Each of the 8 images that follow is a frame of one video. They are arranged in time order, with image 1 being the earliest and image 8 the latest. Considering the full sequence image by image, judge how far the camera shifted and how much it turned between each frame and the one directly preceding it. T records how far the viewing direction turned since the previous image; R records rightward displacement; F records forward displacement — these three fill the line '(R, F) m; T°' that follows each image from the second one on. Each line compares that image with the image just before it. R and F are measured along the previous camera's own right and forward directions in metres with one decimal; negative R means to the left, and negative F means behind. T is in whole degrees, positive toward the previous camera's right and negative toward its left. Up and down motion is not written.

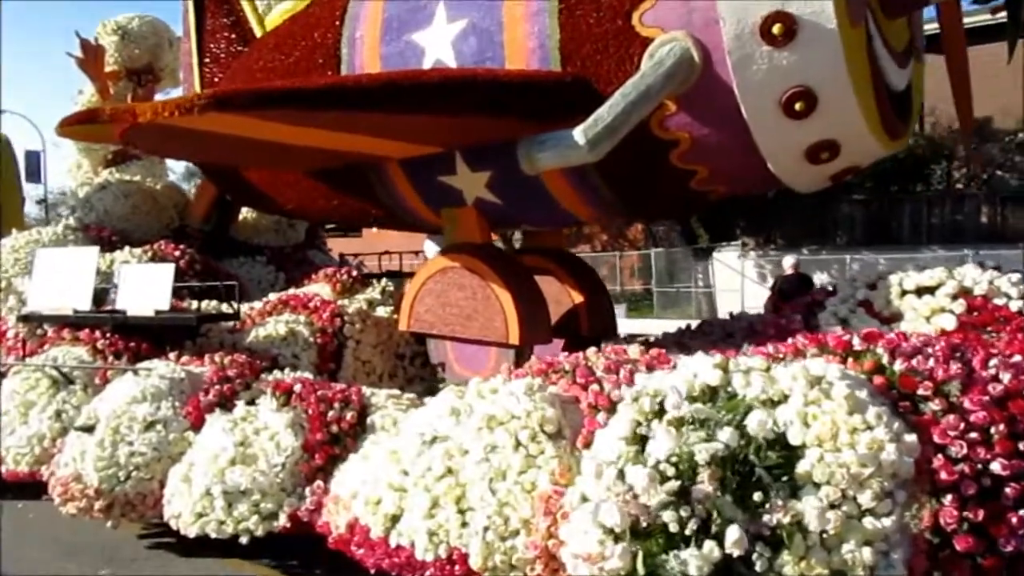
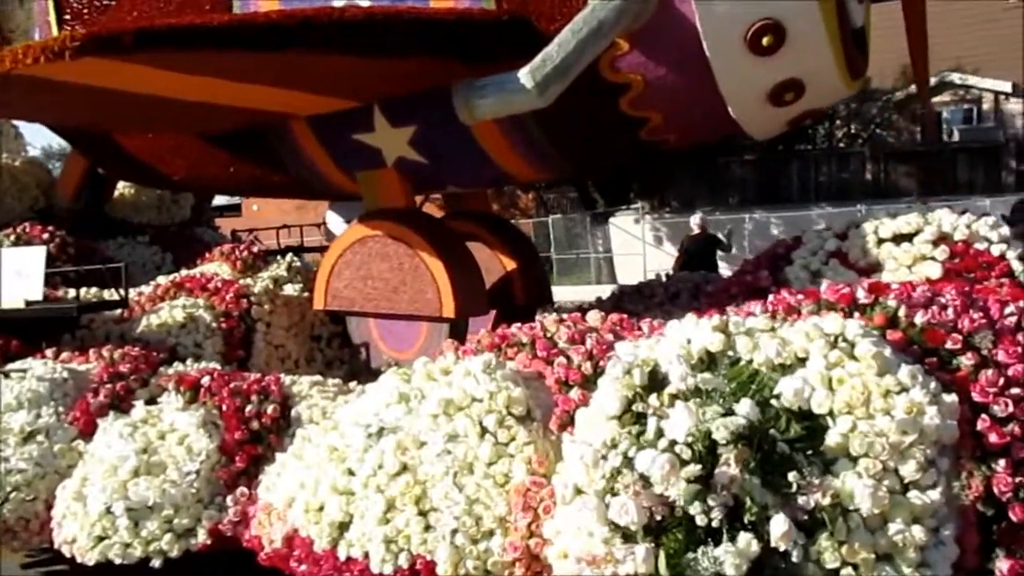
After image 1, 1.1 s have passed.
(-0.3, +0.5) m; +7°
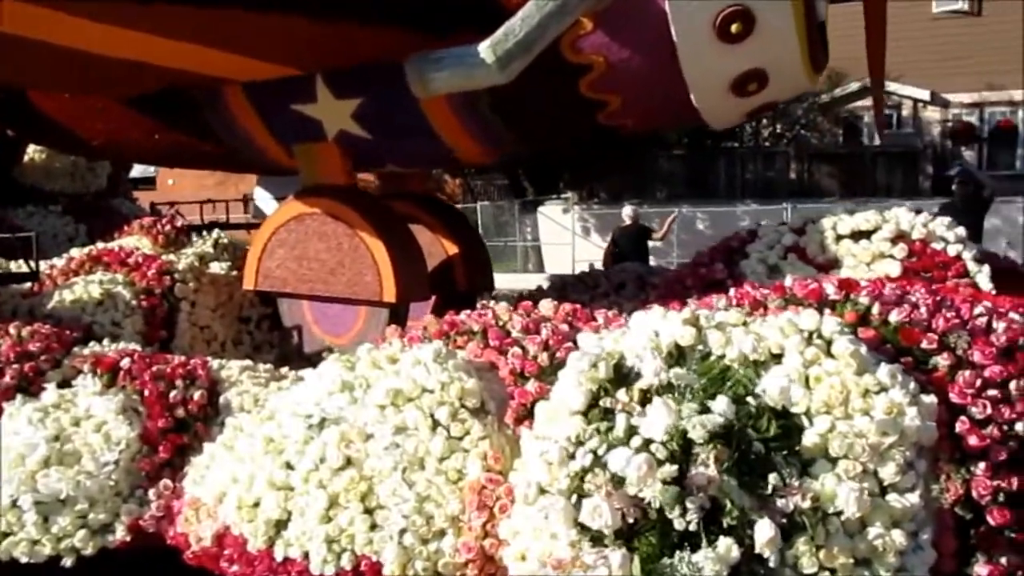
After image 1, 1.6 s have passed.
(-0.1, +0.2) m; +5°
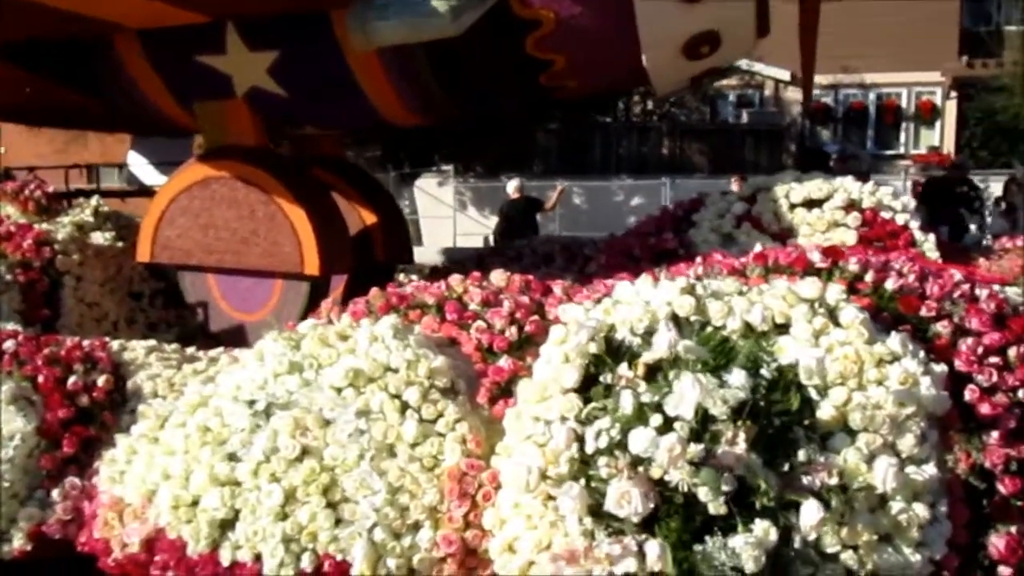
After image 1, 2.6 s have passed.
(-0.4, +0.3) m; +9°
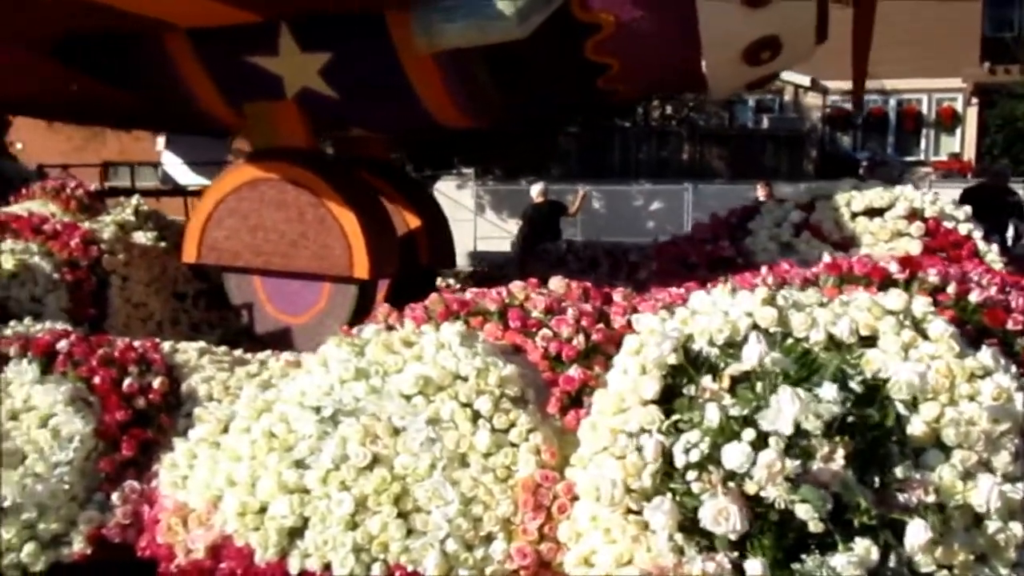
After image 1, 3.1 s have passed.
(-0.2, 0.0) m; 0°
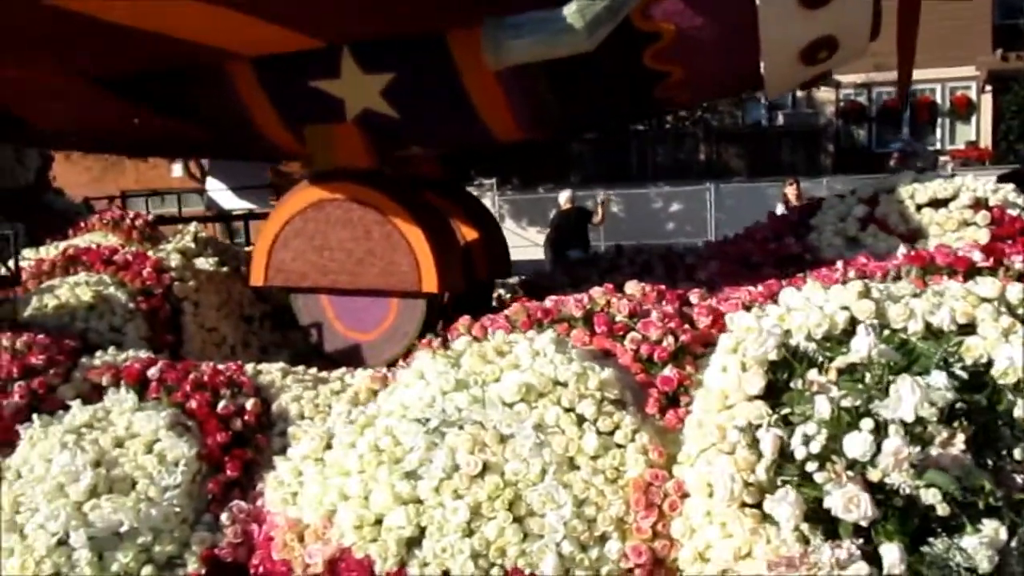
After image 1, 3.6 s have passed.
(-0.3, -0.1) m; -1°
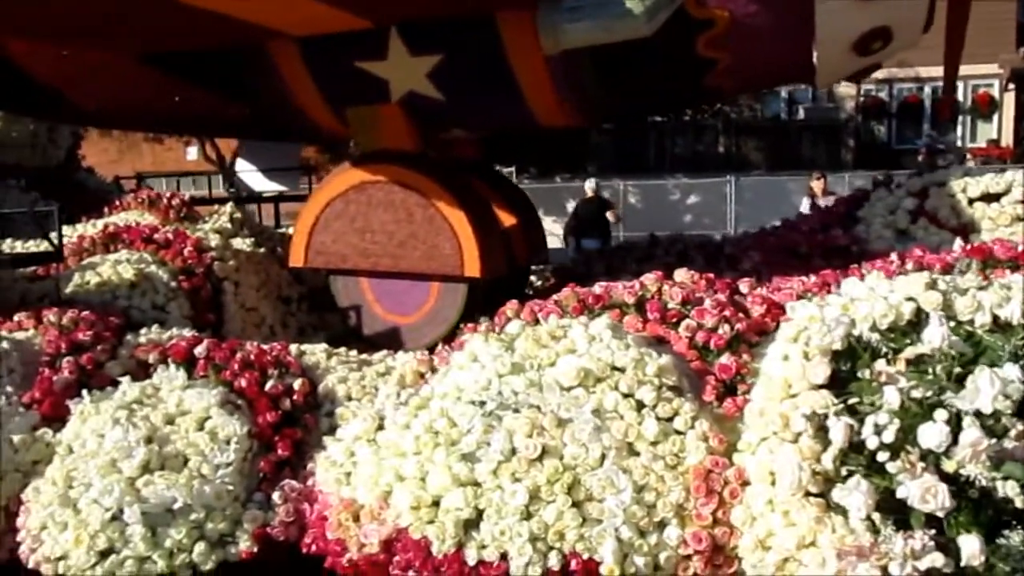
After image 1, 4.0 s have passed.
(-0.2, 0.0) m; 0°
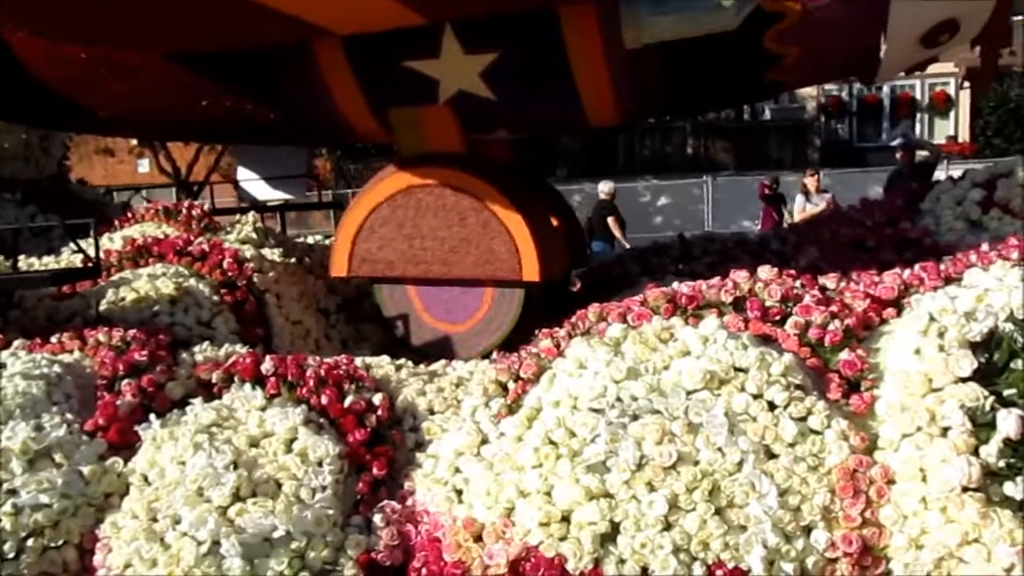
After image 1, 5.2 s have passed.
(-0.6, +0.2) m; +4°
